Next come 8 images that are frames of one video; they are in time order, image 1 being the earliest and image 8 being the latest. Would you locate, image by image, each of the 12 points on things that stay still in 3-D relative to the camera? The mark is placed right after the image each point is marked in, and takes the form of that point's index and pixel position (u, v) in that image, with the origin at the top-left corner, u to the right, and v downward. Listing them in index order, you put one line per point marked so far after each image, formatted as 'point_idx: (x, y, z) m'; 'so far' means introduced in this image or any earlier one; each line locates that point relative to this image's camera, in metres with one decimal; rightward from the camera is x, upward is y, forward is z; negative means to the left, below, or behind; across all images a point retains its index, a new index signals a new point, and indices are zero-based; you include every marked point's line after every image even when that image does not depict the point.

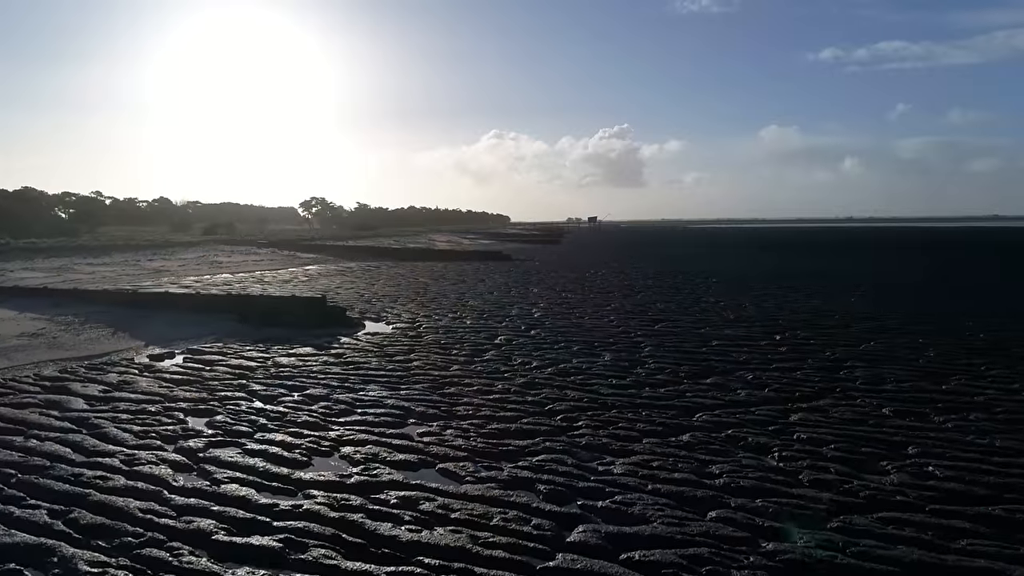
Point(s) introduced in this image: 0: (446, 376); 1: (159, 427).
0: (-0.8, -1.1, +7.5) m
1: (-3.2, -1.3, +5.7) m
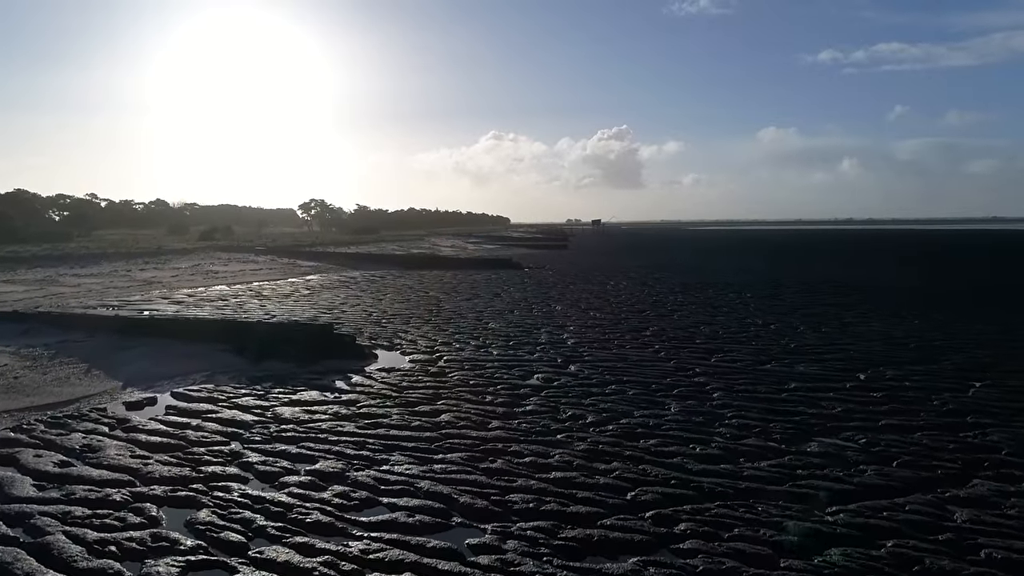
0: (-0.3, -1.5, +6.0) m
1: (-2.7, -1.7, +4.3) m
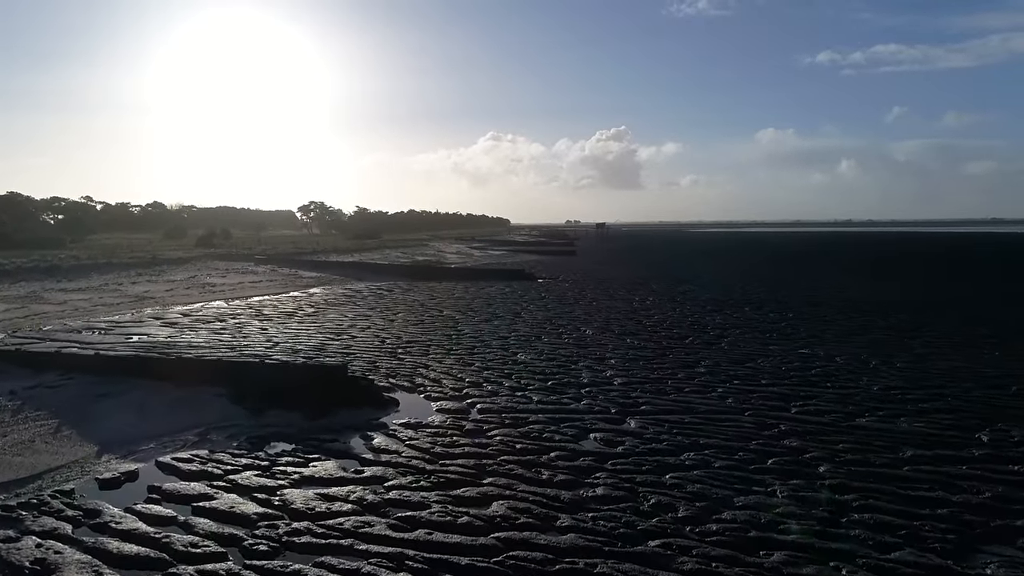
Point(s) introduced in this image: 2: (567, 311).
0: (+0.4, -2.0, +4.6) m
1: (-2.1, -2.2, +2.9) m
2: (+1.5, -0.6, +17.2) m
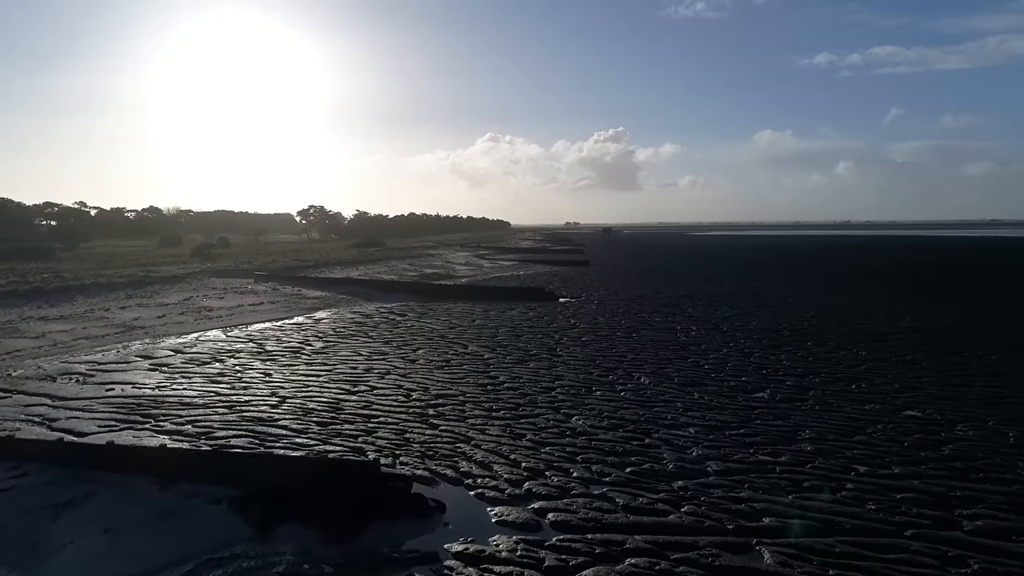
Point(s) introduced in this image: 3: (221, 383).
0: (+1.2, -2.7, +2.7) m
1: (-1.2, -2.9, +1.0) m
2: (+2.3, -1.5, +15.3) m
3: (-5.6, -1.8, +12.1) m
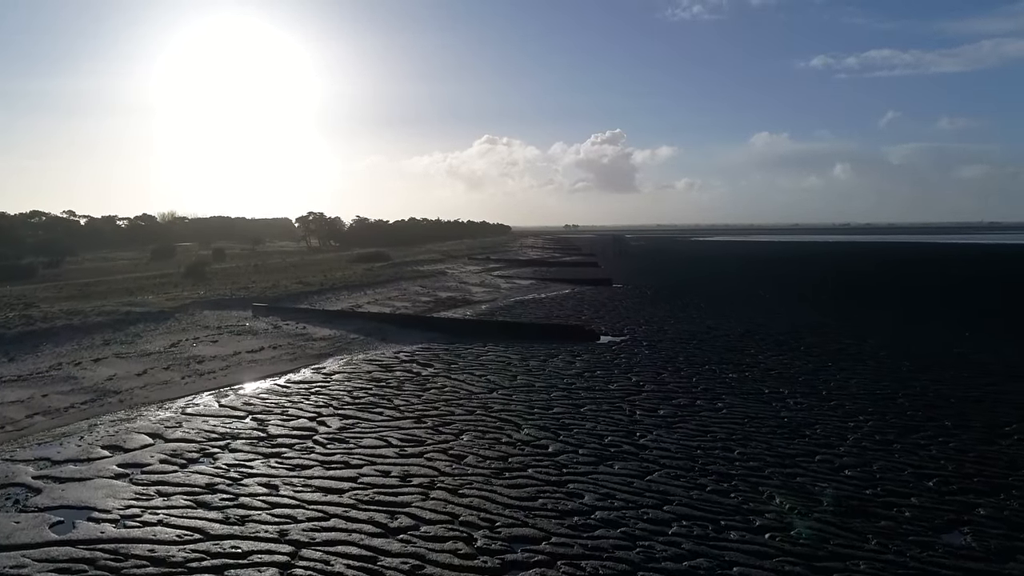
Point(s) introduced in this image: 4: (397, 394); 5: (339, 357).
0: (+2.6, -4.0, -0.5) m
1: (+0.2, -4.2, -2.2) m
2: (+3.7, -2.8, +12.1) m
3: (-4.3, -3.1, +8.9) m
4: (-2.8, -2.5, +15.2) m
5: (-5.4, -2.1, +19.6) m
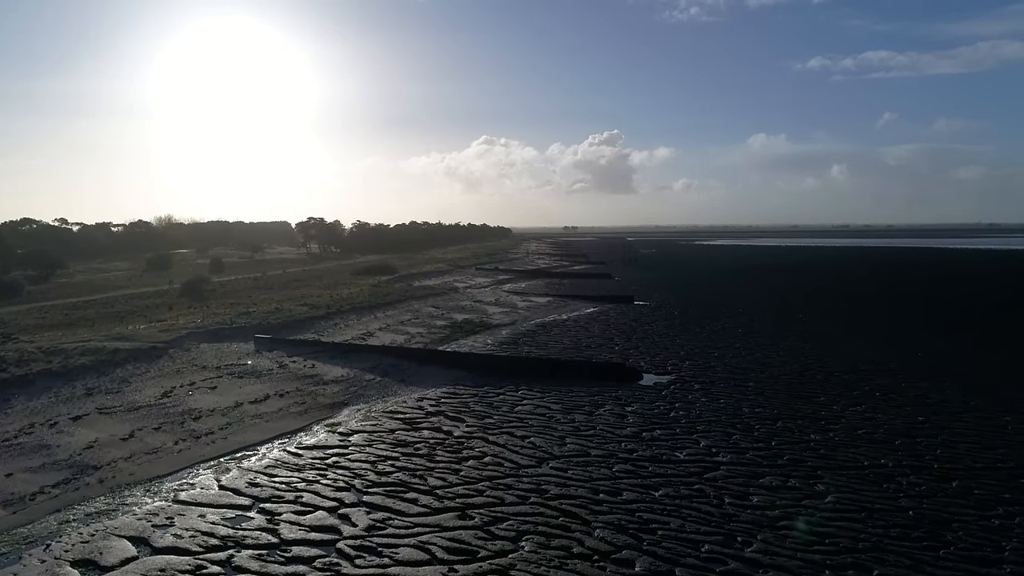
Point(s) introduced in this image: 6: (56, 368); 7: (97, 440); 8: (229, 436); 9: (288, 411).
0: (+3.8, -5.1, -2.8) m
1: (+1.4, -5.3, -4.6) m
2: (+4.8, -3.9, +9.8) m
3: (-3.2, -4.2, +6.5) m
4: (-1.7, -3.6, +12.9) m
5: (-4.3, -3.2, +17.2) m
6: (-12.9, -2.3, +17.9) m
7: (-9.1, -3.3, +13.7) m
8: (-6.6, -3.4, +14.7) m
9: (-5.9, -3.2, +16.6) m
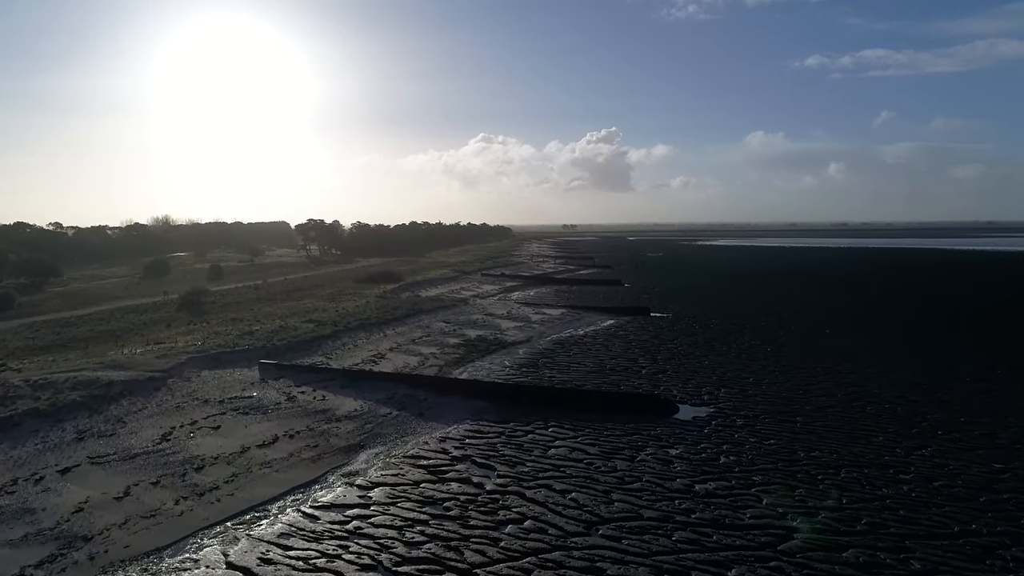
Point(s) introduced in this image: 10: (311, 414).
0: (+4.6, -6.0, -4.3) m
1: (+2.3, -6.2, -6.1) m
2: (+5.6, -4.7, +8.3) m
3: (-2.3, -5.0, +5.0) m
4: (-0.9, -4.4, +11.4) m
5: (-3.5, -4.0, +15.6) m
6: (-12.1, -3.1, +16.4) m
7: (-8.3, -4.1, +12.2) m
8: (-5.8, -4.2, +13.2) m
9: (-5.1, -4.0, +15.1) m
10: (-5.7, -3.5, +17.8) m
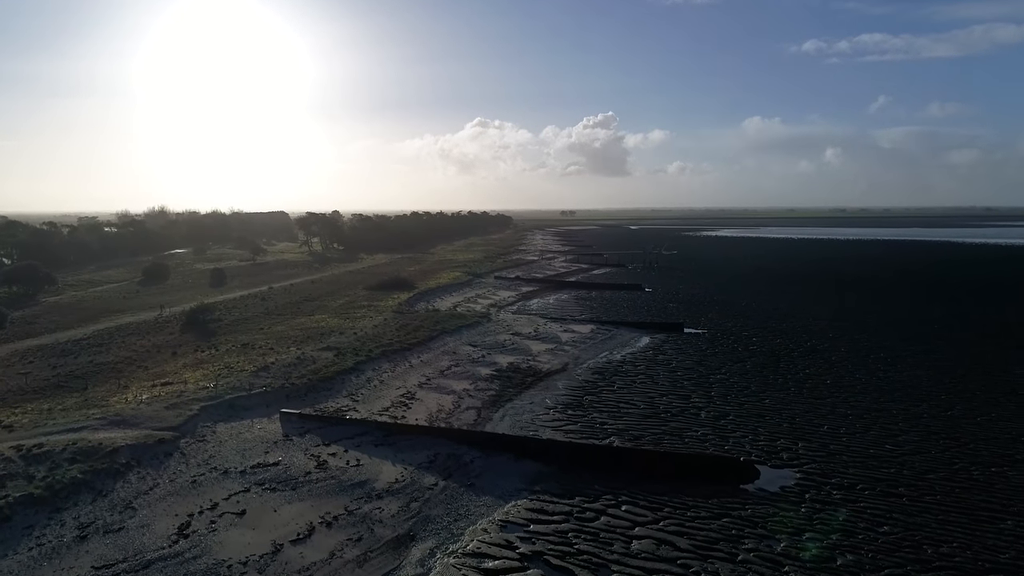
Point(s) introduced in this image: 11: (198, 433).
0: (+6.4, -7.9, -6.5) m
1: (+4.0, -8.1, -8.3) m
2: (+7.3, -6.3, +6.1) m
3: (-0.6, -6.7, +2.8) m
4: (+0.8, -5.9, +9.1) m
5: (-1.8, -5.4, +13.4) m
6: (-10.5, -4.5, +14.0) m
7: (-6.6, -5.6, +9.9) m
8: (-4.2, -5.7, +10.9) m
9: (-3.5, -5.4, +12.8) m
10: (-4.1, -4.9, +15.5) m
11: (-9.0, -4.1, +18.0) m
